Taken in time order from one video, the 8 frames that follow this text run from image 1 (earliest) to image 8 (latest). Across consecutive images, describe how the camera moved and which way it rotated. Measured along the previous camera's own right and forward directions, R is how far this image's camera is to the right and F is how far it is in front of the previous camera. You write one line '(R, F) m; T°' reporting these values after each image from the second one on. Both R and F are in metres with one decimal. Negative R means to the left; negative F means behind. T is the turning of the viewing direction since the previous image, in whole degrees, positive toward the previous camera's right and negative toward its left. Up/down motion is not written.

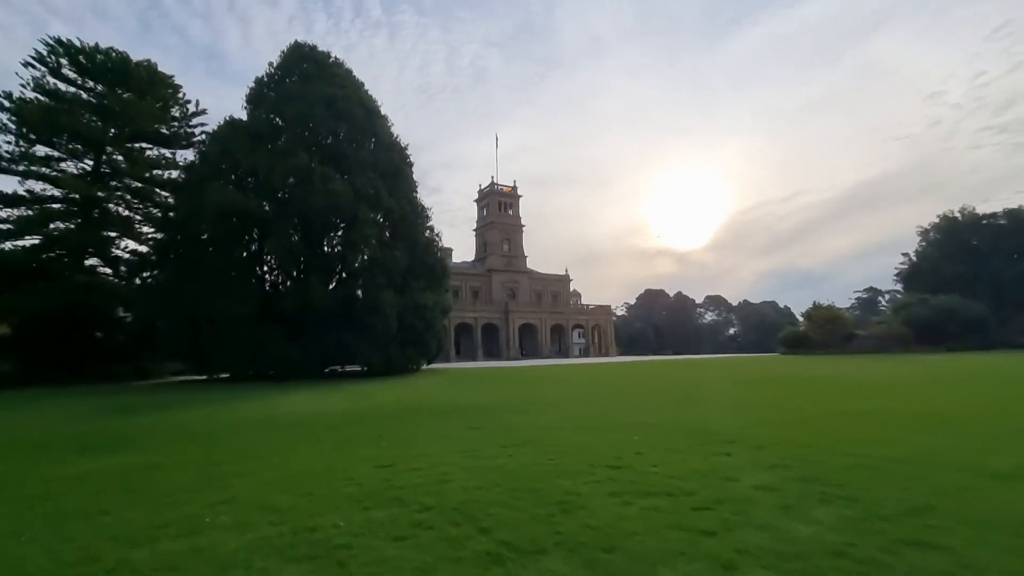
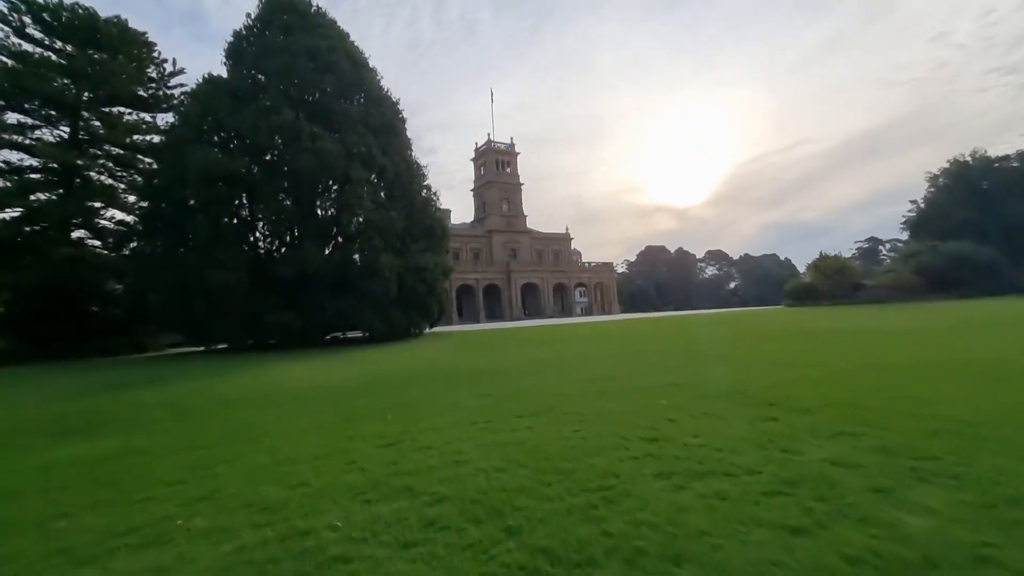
(-0.1, +0.7) m; 0°
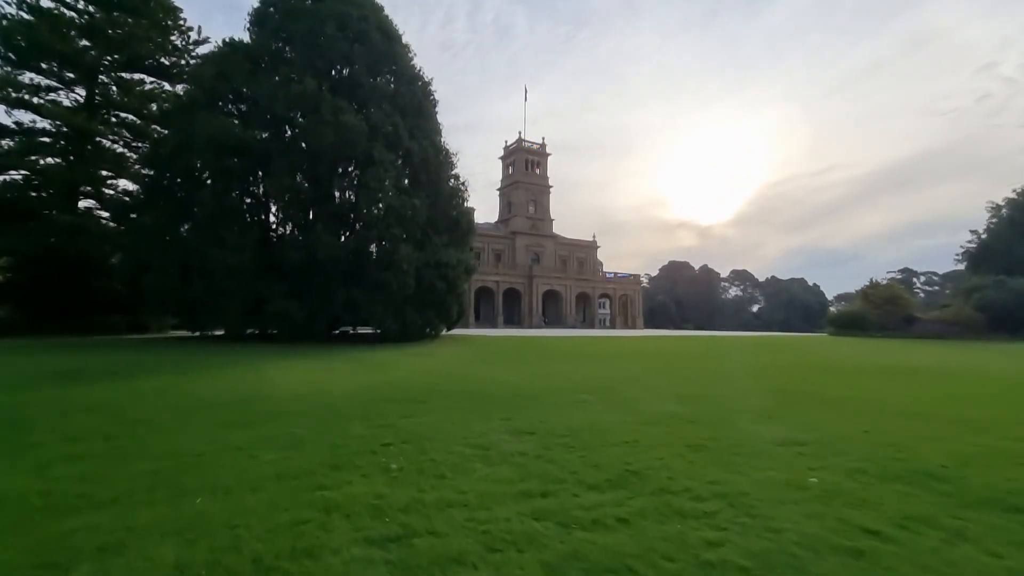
(-0.4, +1.9) m; -2°
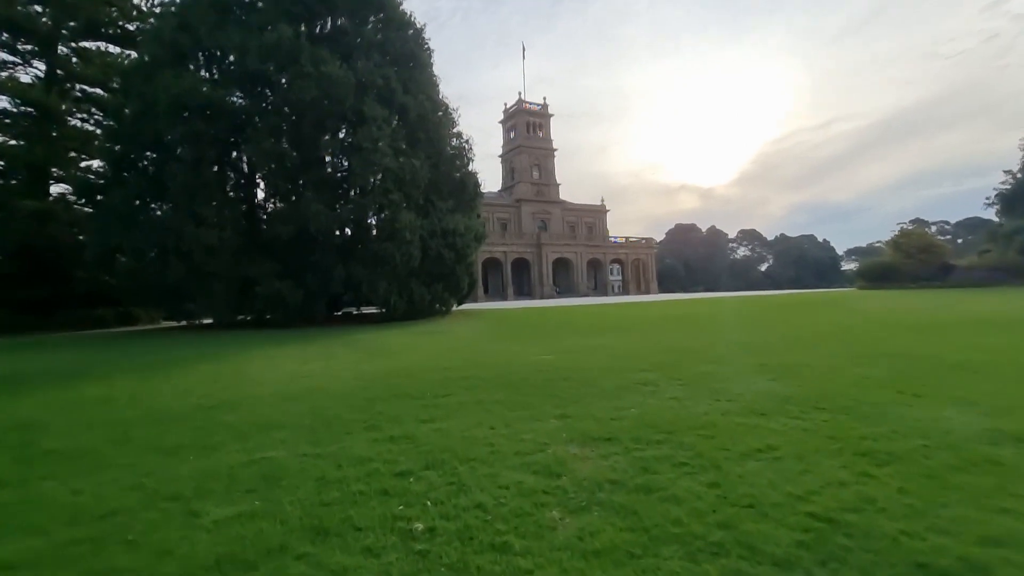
(-0.4, +1.7) m; 0°
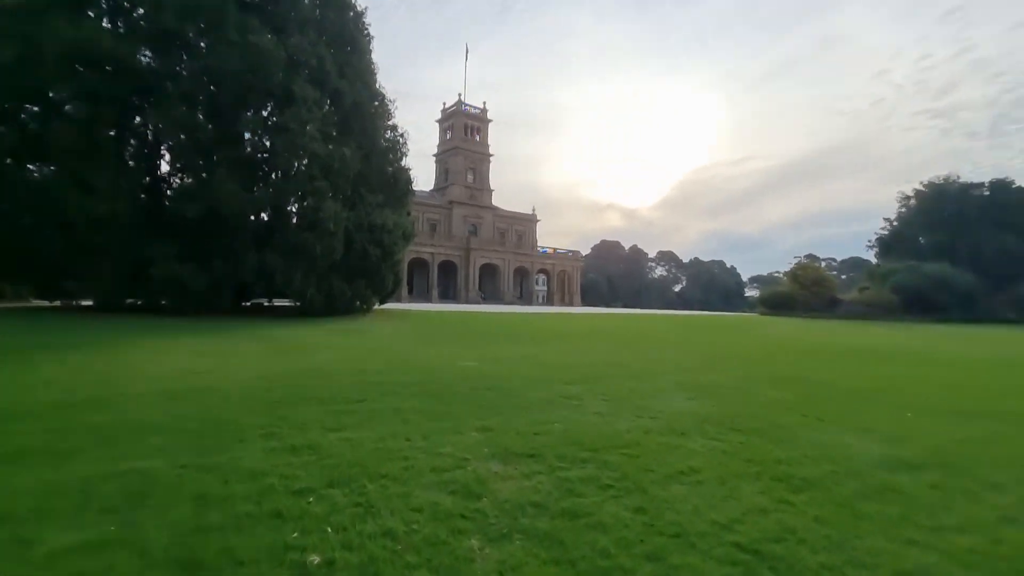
(0.0, +0.3) m; +8°
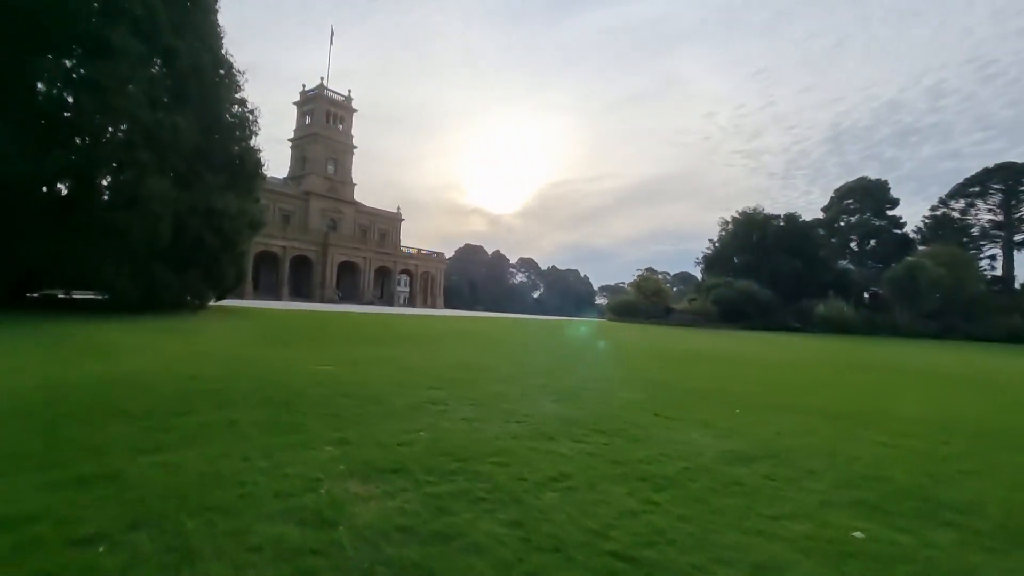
(0.0, +0.3) m; +14°
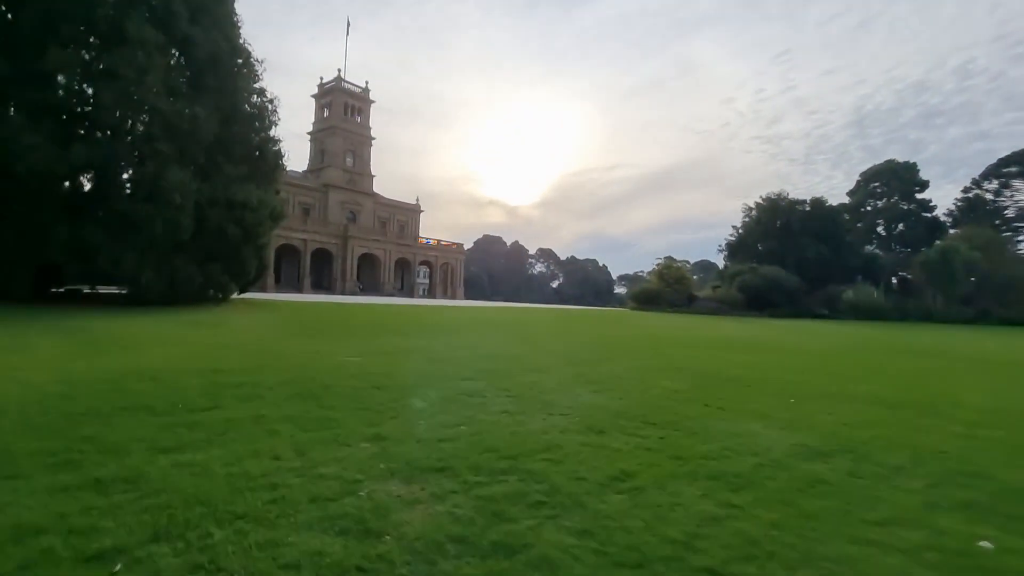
(-0.2, +0.4) m; -2°
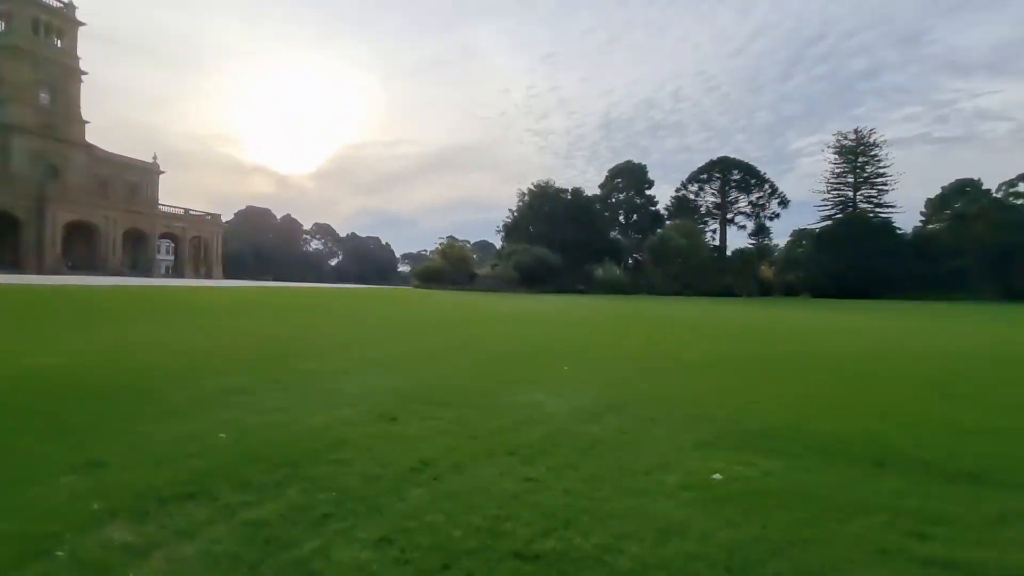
(0.0, +0.4) m; +22°
